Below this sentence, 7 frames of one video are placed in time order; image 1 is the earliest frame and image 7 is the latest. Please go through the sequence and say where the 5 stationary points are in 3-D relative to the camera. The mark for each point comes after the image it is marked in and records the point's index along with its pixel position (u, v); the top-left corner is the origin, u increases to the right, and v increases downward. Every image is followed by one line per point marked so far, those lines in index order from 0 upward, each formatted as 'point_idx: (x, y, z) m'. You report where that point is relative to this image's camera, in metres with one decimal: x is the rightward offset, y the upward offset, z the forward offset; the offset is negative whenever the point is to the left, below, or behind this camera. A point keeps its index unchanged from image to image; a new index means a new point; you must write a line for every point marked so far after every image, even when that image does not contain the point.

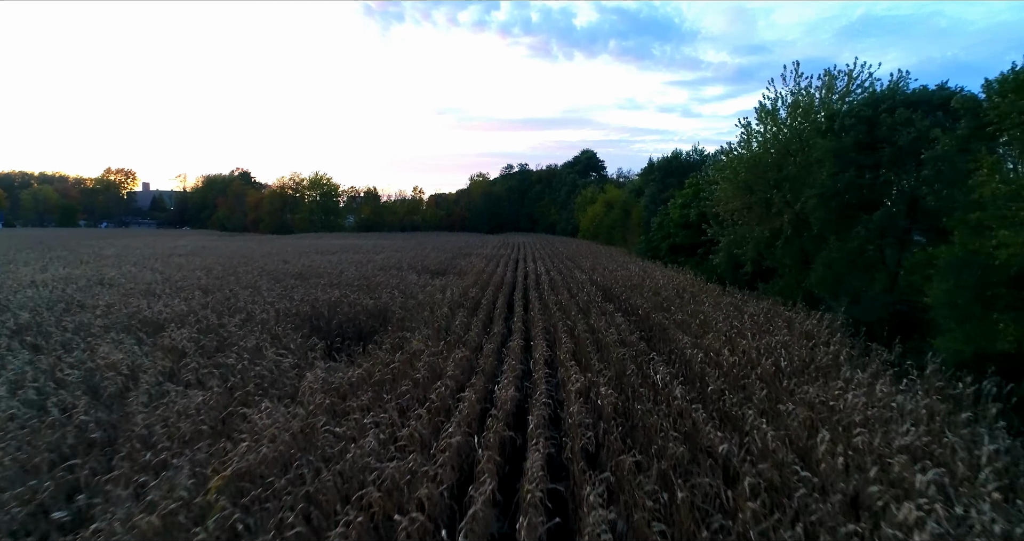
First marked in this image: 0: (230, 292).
0: (-6.9, -0.5, +15.7) m
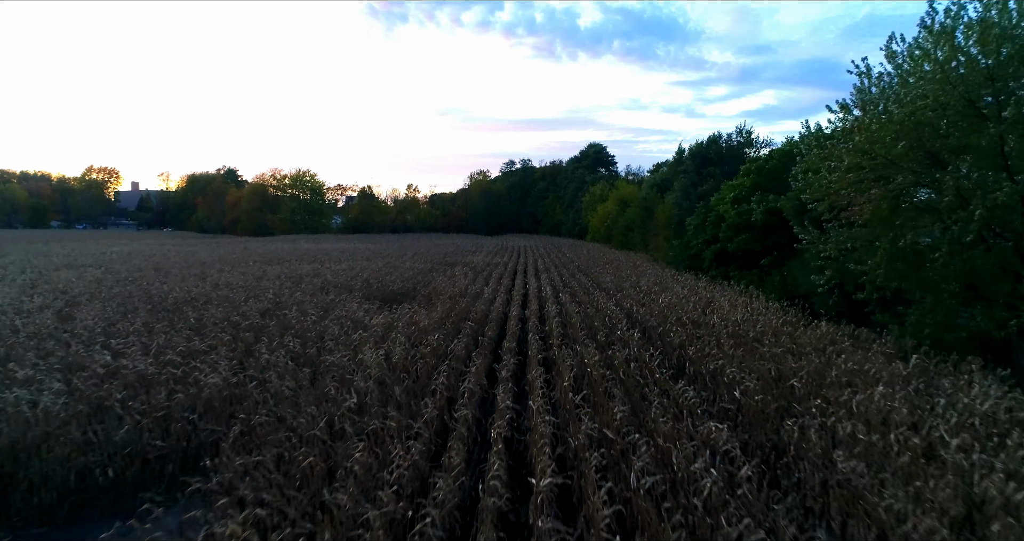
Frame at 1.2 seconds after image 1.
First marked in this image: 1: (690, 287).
0: (-7.1, -1.1, +8.9) m
1: (+4.8, -0.5, +17.2) m
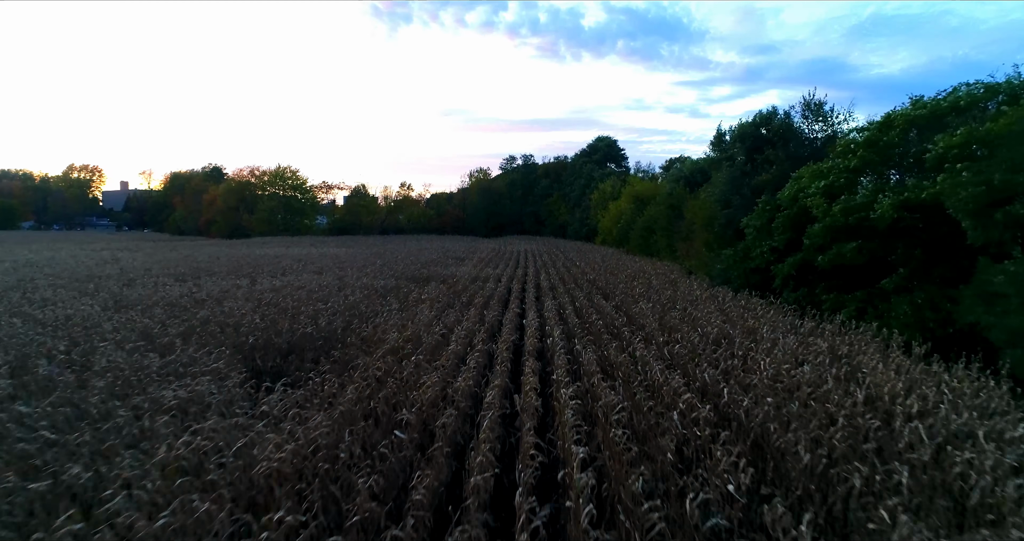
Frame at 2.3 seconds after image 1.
0: (-7.4, -1.6, +2.5) m
1: (+4.6, -1.0, +10.8) m
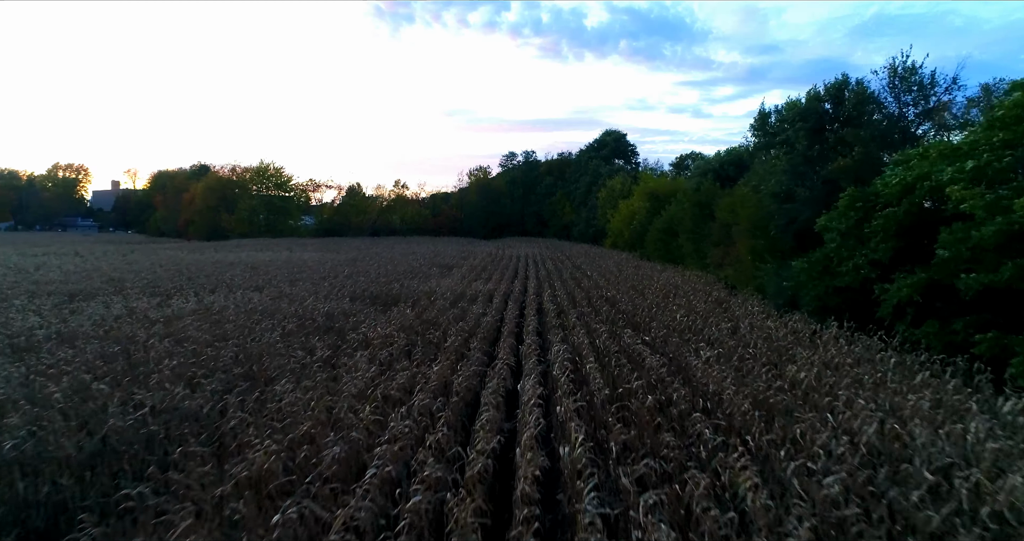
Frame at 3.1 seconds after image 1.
0: (-7.6, -2.0, -2.2) m
1: (+4.4, -1.4, +6.0) m
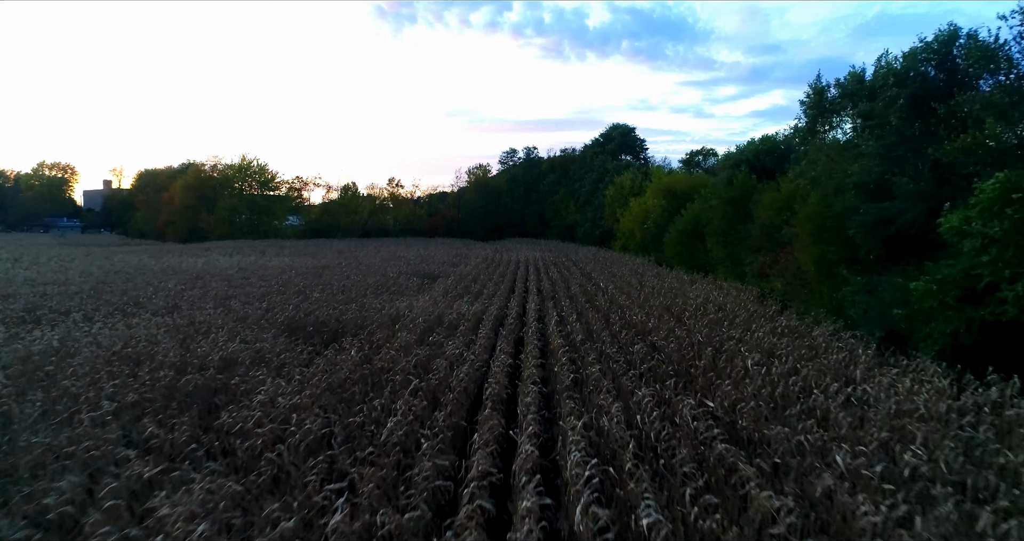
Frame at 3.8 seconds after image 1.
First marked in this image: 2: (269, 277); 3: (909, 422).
0: (-7.8, -2.3, -6.3) m
1: (+4.2, -1.7, +1.9) m
2: (-7.6, -0.2, +19.7) m
3: (+3.7, -1.4, +5.8) m
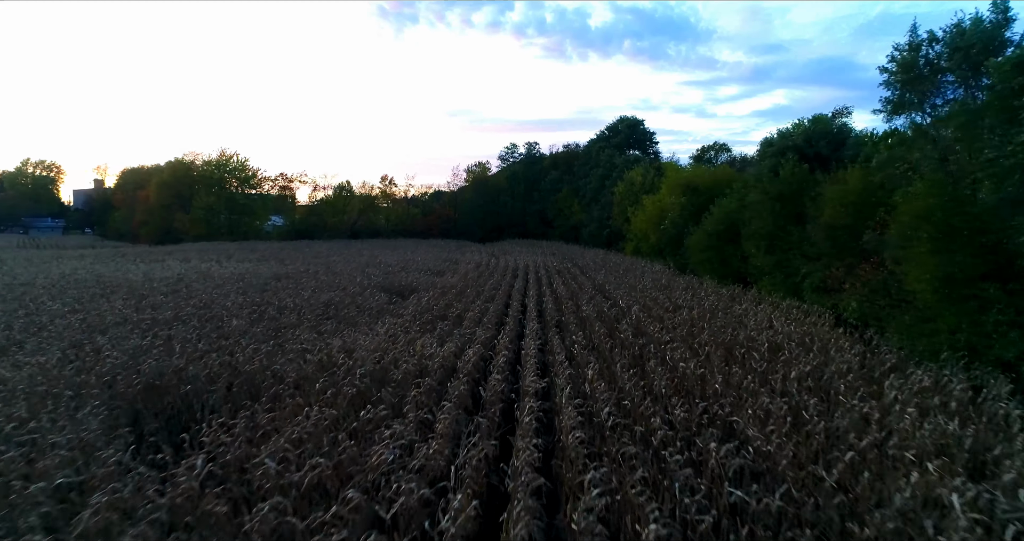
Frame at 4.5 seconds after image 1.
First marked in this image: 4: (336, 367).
0: (-8.0, -2.6, -10.4) m
1: (+4.1, -2.0, -2.3) m
2: (-7.7, -0.5, +15.5) m
3: (+3.5, -1.7, +1.6) m
4: (-2.3, -1.2, +8.1) m
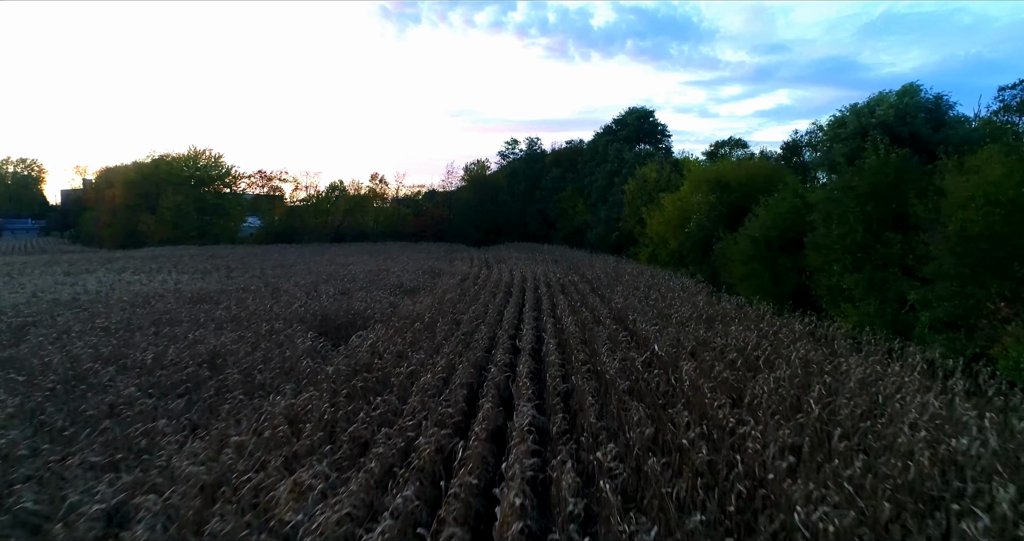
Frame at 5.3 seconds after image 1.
0: (-8.3, -3.1, -15.1) m
1: (+3.8, -2.5, -7.0) m
2: (-7.9, -1.0, +10.8) m
3: (+3.3, -2.2, -3.1) m
4: (-2.6, -1.7, +3.4) m
